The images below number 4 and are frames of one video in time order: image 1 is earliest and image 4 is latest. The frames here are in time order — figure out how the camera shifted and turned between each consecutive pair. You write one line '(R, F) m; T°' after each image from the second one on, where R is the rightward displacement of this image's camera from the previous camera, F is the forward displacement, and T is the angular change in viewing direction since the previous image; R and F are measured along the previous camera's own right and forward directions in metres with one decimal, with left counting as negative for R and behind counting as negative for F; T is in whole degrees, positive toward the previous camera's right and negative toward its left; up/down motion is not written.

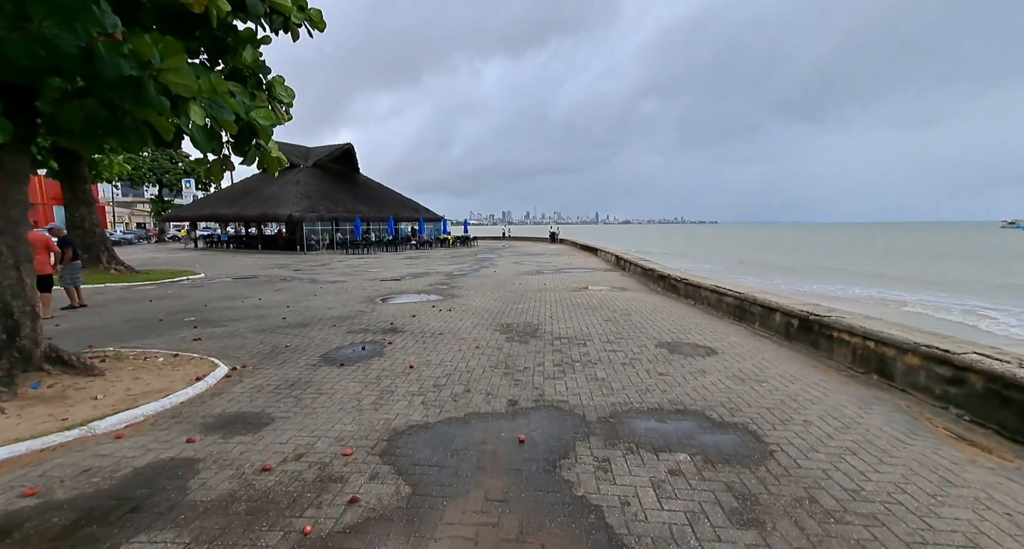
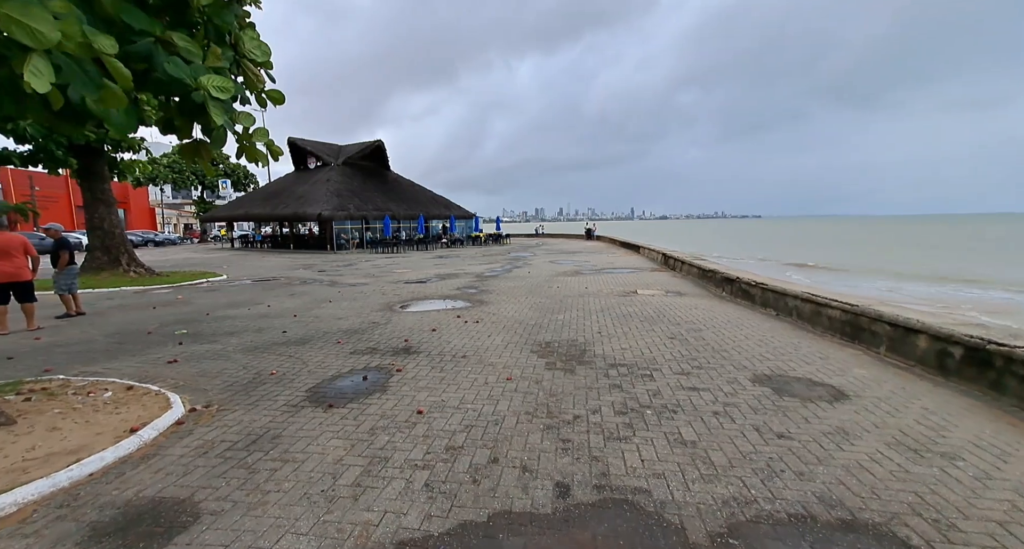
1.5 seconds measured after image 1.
(-0.1, +1.6) m; -4°
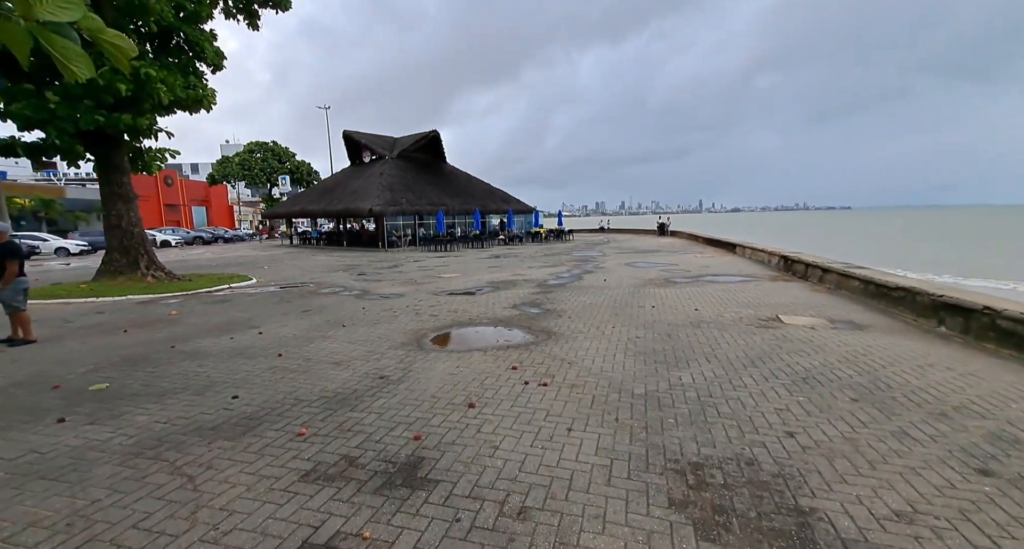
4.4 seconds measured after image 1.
(-0.4, +3.4) m; -7°
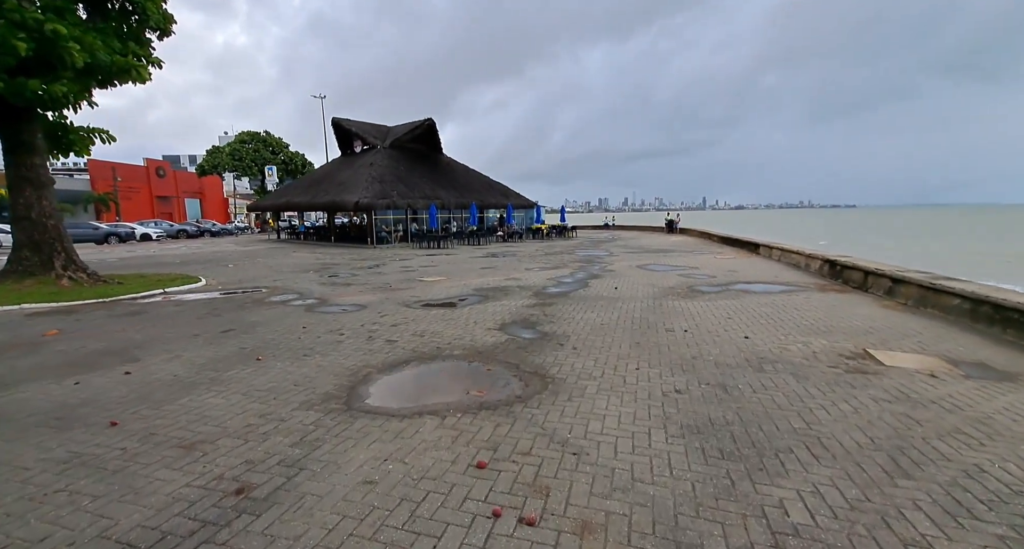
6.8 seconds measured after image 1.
(+0.3, +2.4) m; 0°
